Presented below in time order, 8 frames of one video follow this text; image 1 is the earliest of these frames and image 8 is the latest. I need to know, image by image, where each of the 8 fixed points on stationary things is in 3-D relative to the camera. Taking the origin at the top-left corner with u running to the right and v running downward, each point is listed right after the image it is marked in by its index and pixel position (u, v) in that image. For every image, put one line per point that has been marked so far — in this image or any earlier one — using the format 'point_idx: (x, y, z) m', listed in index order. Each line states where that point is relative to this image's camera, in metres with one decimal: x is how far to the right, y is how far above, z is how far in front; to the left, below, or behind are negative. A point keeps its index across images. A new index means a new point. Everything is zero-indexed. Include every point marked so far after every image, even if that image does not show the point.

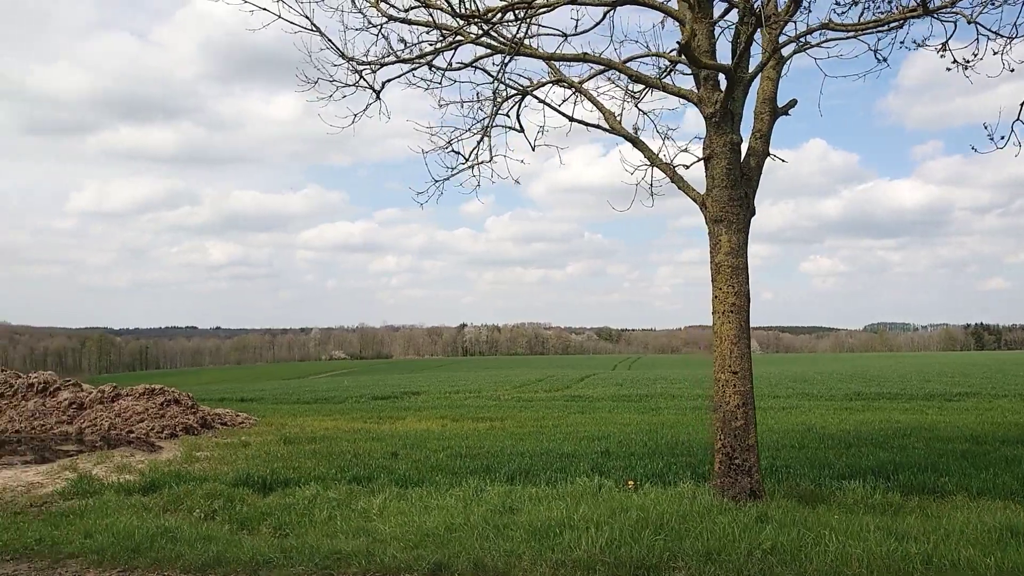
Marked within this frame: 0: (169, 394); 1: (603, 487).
0: (-6.6, -2.1, +16.8) m
1: (+0.8, -1.7, +7.2) m
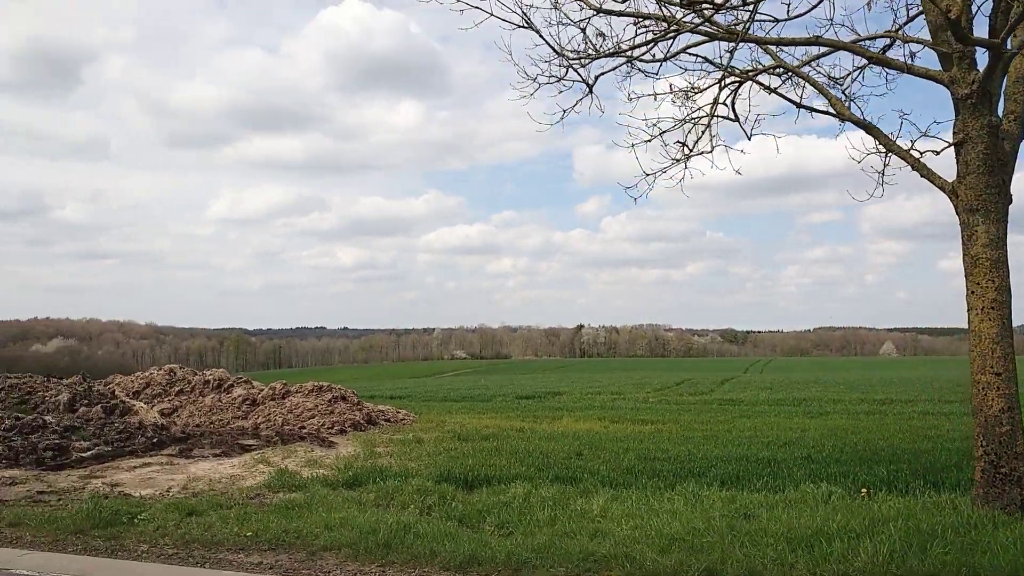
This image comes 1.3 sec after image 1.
0: (-3.5, -2.1, +17.3) m
1: (+2.5, -1.6, +6.8) m
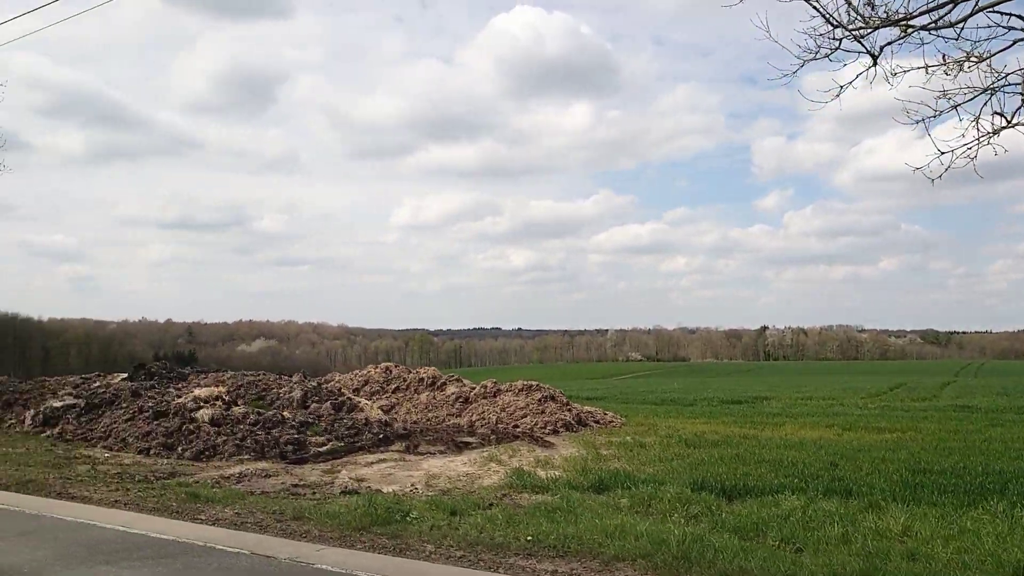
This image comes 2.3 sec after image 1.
0: (+0.7, -2.1, +17.3) m
1: (+4.6, -1.6, +5.7) m
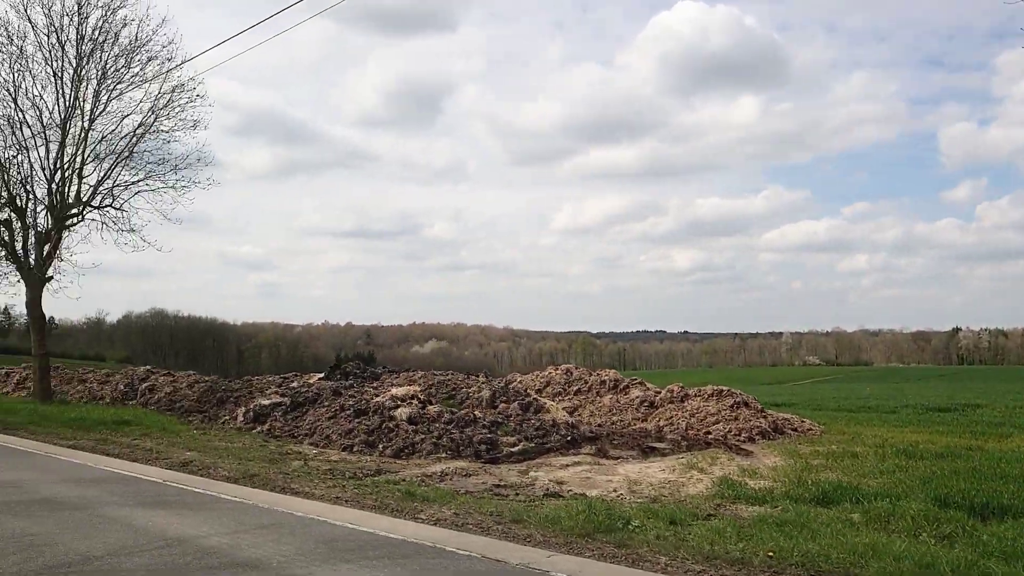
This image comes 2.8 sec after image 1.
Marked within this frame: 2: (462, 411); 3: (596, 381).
0: (+4.3, -2.1, +16.5) m
1: (+6.0, -1.5, +4.5) m
2: (-0.8, -2.1, +14.3) m
3: (+1.7, -2.0, +18.0) m
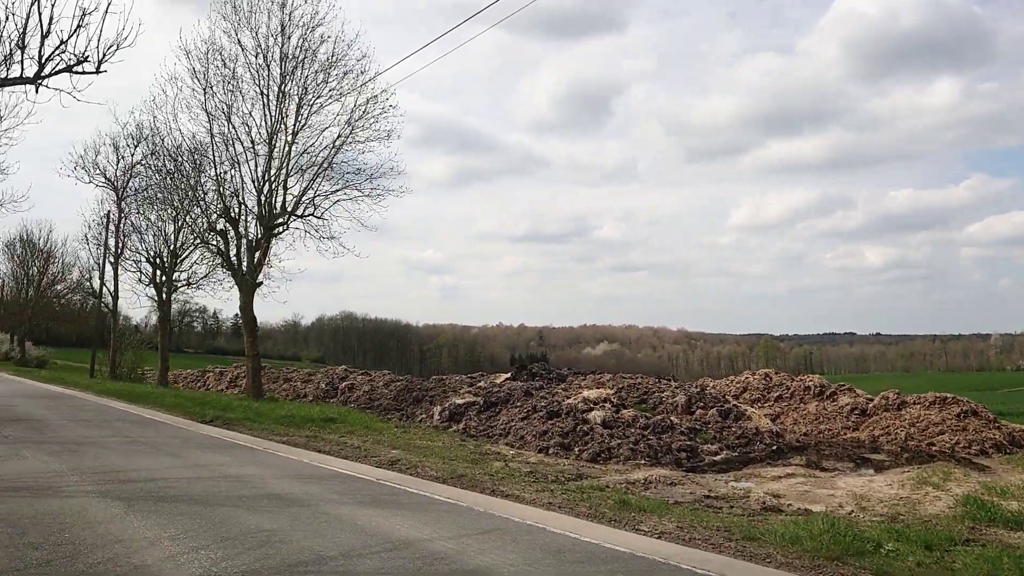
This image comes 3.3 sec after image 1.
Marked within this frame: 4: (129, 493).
0: (+7.8, -2.0, +15.0) m
1: (+7.1, -1.4, +2.8) m
2: (+2.4, -2.1, +13.8) m
3: (+5.6, -1.9, +16.9) m
4: (-3.6, -1.9, +8.1) m
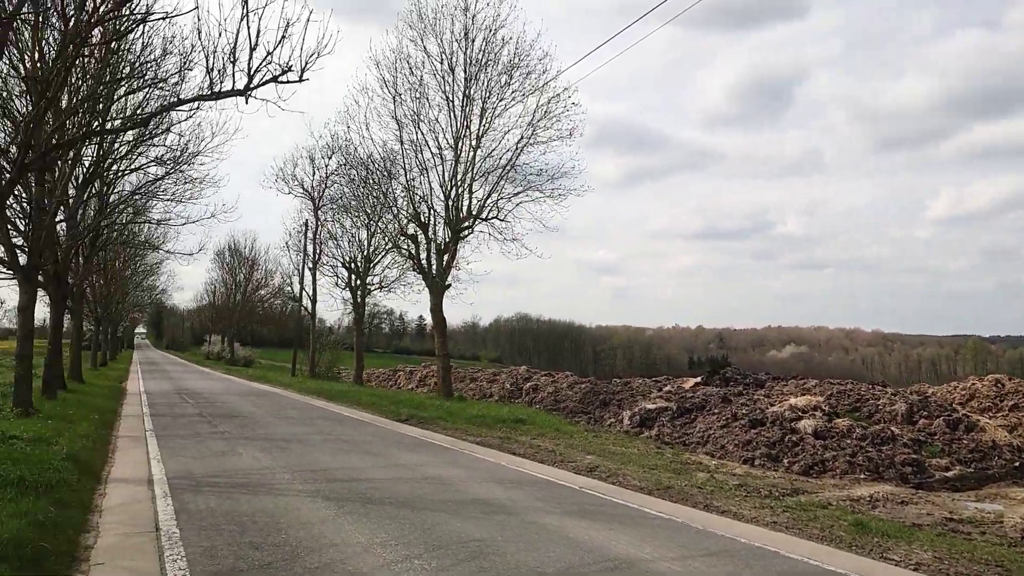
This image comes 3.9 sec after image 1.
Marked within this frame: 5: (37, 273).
0: (+10.9, -1.9, +12.6) m
1: (+7.8, -1.3, +0.9) m
2: (+5.3, -2.0, +12.6) m
3: (+9.1, -1.8, +15.0) m
4: (-1.6, -1.9, +8.1) m
5: (-8.8, +0.3, +15.9) m
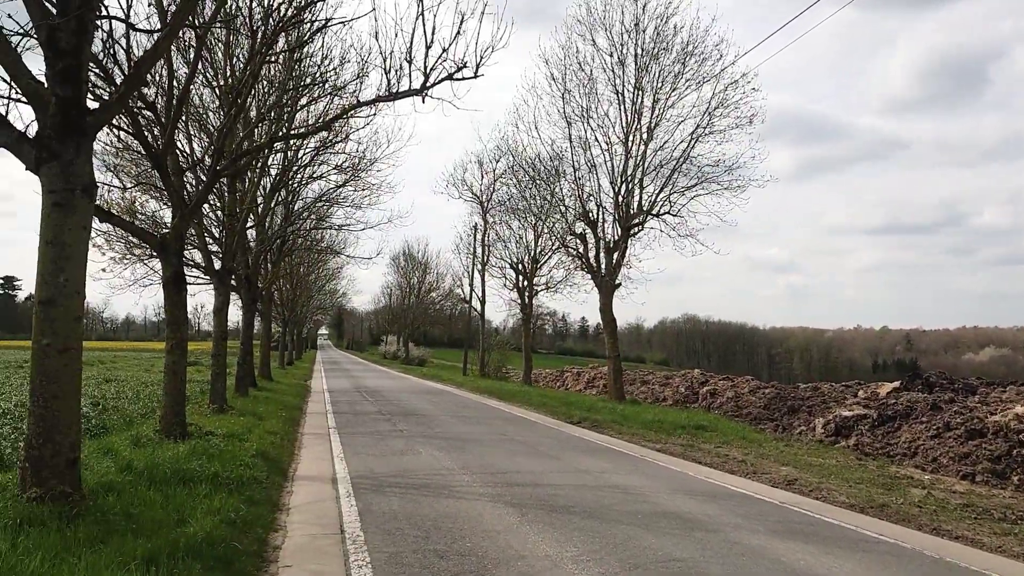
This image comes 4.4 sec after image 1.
0: (+13.3, -1.8, +9.8) m
1: (+7.9, -1.2, -1.1) m
2: (+7.7, -1.9, +10.9) m
3: (+11.9, -1.7, +12.5) m
4: (+0.1, -1.9, +7.8) m
5: (-5.5, +0.2, +16.8) m
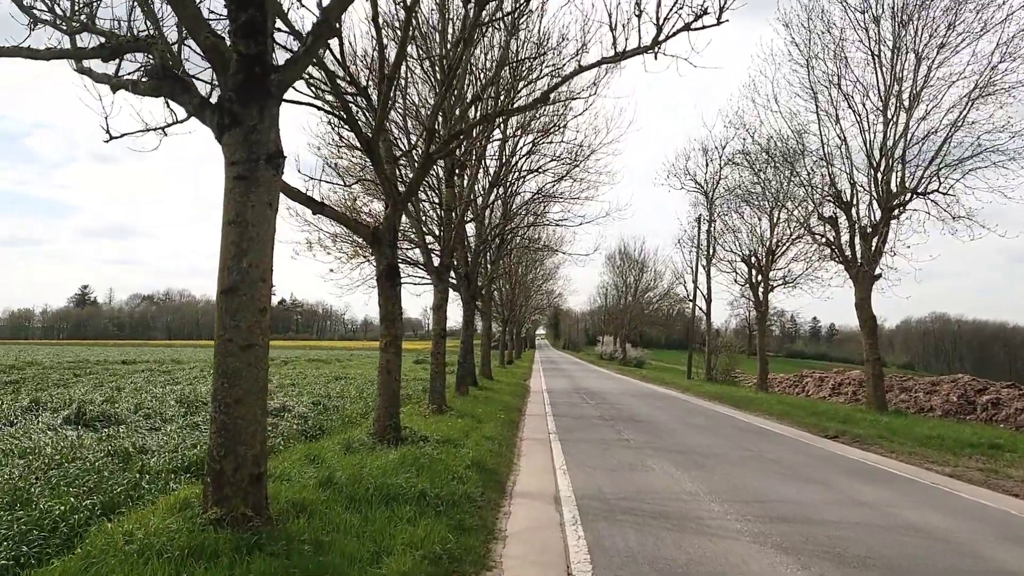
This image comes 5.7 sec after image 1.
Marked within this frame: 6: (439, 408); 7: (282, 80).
0: (+15.3, -1.5, +4.8) m
1: (+7.4, -0.9, -4.5) m
2: (+10.2, -1.7, +7.1) m
3: (+14.6, -1.4, +7.6) m
4: (+2.0, -1.8, +6.1) m
5: (-1.2, +0.3, +16.2) m
6: (-1.3, -2.1, +14.8) m
7: (-1.4, +1.3, +5.4) m
